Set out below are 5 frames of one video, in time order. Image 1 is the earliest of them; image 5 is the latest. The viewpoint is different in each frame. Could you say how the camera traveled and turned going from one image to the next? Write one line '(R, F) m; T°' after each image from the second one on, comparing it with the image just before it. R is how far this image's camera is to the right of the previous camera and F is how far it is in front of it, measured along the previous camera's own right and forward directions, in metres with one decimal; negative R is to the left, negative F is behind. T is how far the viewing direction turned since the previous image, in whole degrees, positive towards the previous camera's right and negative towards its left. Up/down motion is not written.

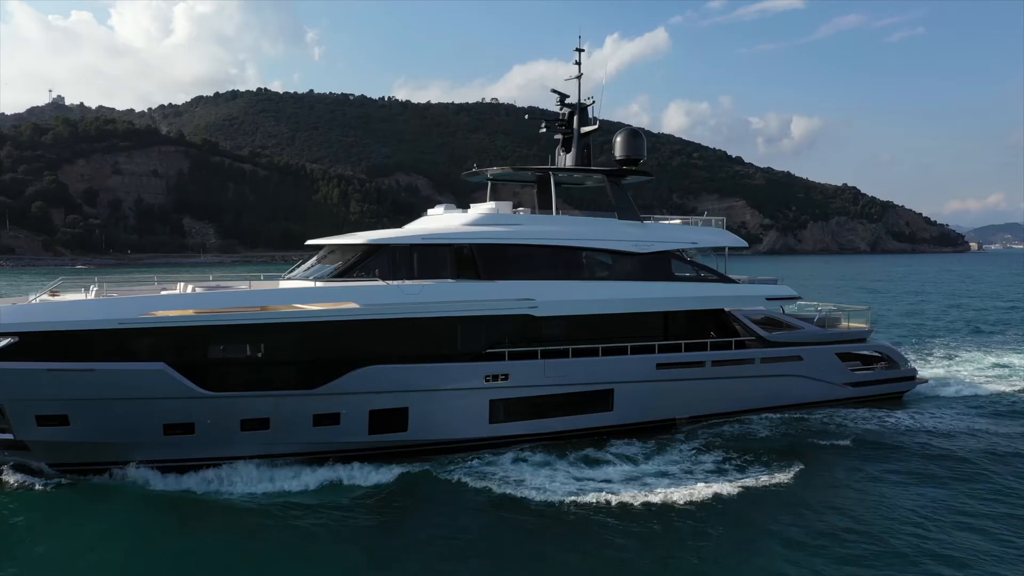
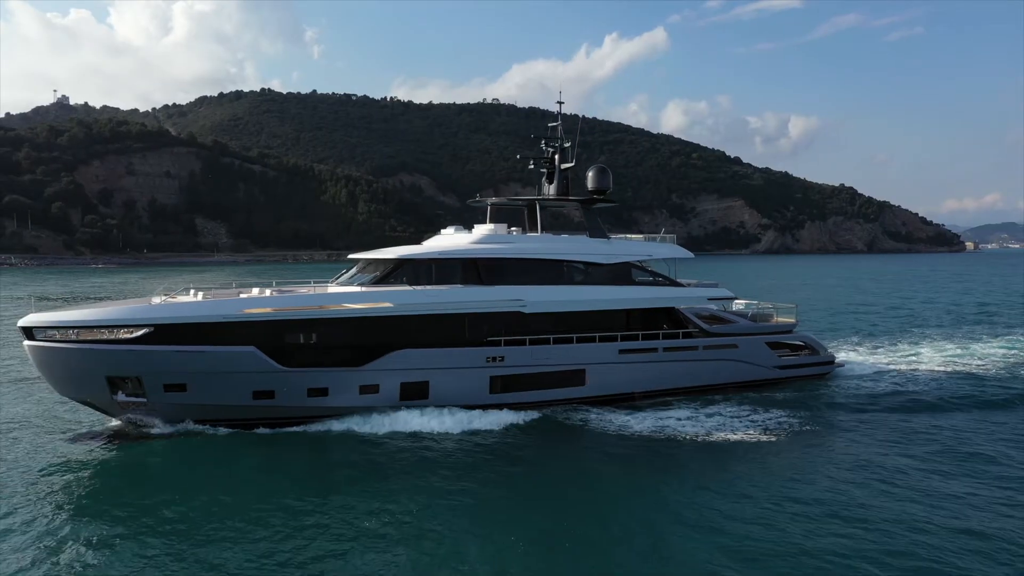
(-0.7, -1.6) m; 0°
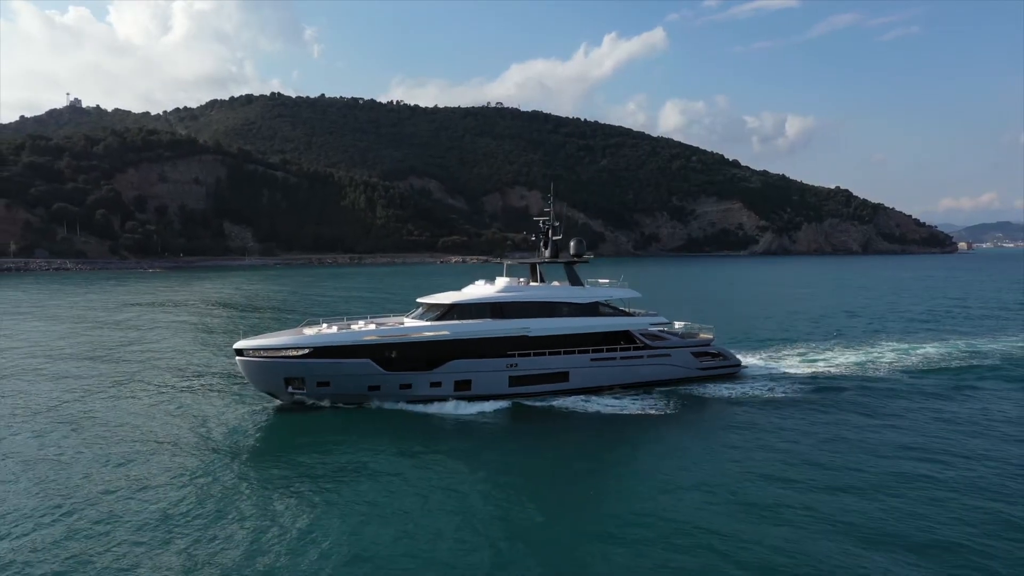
(-1.6, -3.7) m; 0°
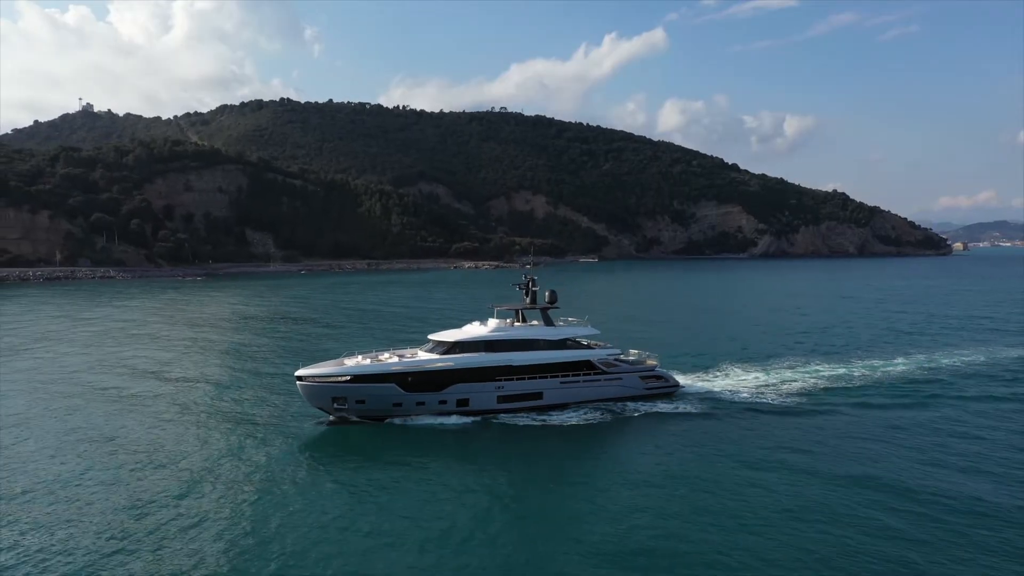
(-1.3, -3.3) m; 0°
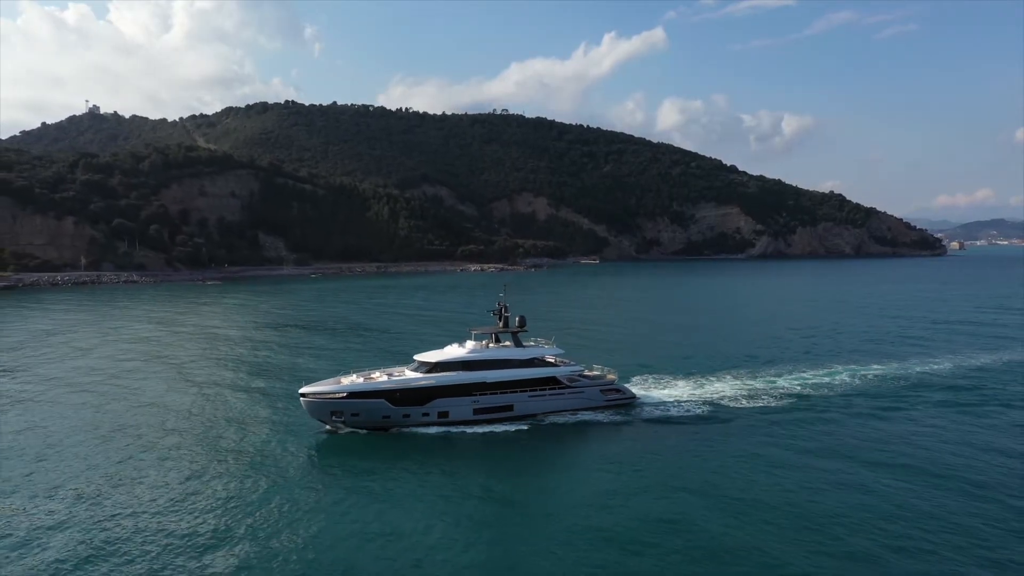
(-0.6, -2.3) m; 0°
